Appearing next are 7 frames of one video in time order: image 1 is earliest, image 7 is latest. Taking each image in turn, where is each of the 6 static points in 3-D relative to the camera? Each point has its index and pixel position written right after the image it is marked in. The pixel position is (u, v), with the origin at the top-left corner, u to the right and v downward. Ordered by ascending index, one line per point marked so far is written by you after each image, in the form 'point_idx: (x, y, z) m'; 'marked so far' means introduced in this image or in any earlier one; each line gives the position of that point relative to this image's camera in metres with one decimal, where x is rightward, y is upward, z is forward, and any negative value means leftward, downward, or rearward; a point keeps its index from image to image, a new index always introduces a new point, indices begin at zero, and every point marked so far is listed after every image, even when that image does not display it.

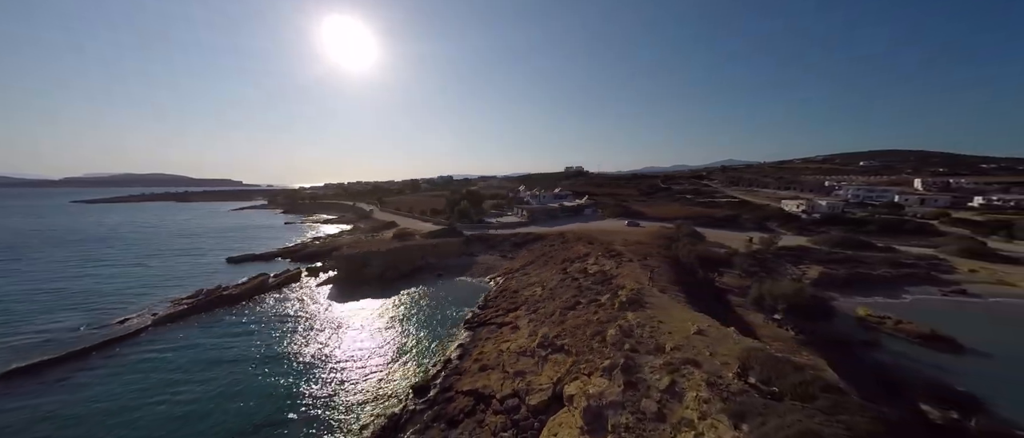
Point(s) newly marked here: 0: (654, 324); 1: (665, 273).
0: (+4.3, -3.3, +10.7) m
1: (+7.3, -2.6, +16.7) m
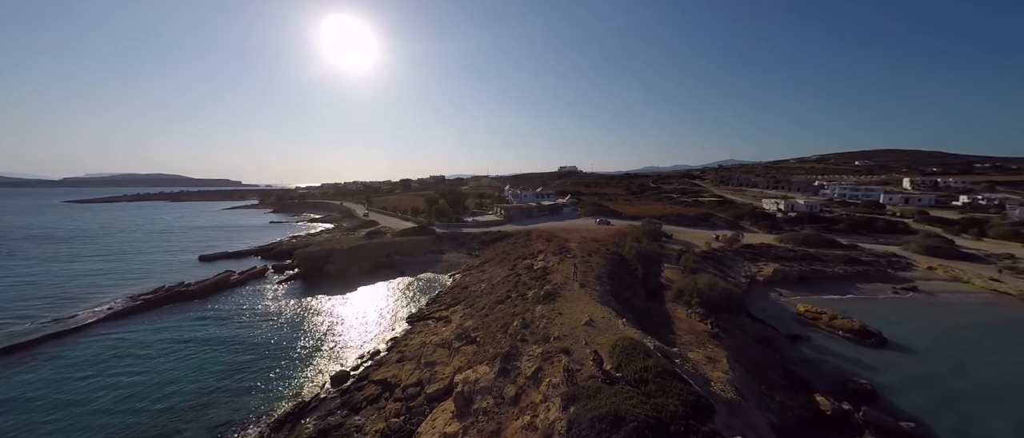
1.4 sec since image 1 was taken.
0: (+1.3, -3.2, +11.1) m
1: (+4.3, -2.4, +17.0) m
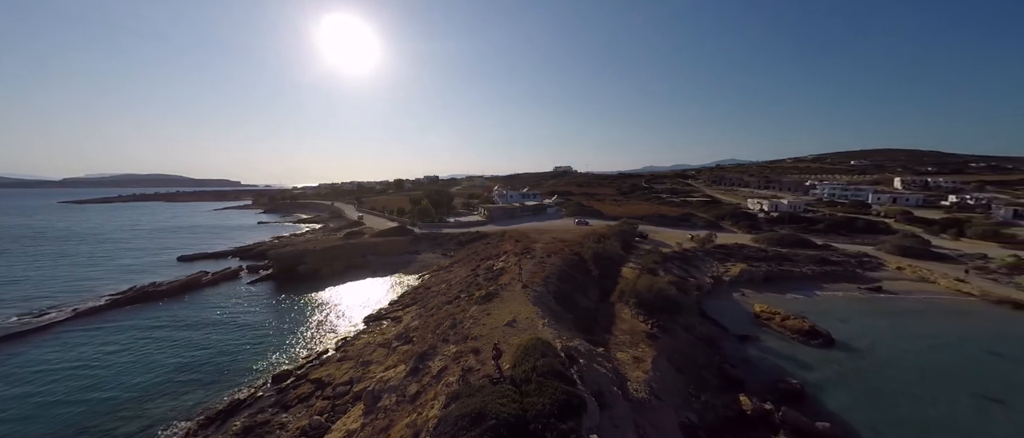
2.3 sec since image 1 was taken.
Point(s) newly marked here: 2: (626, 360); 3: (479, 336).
0: (-1.0, -3.2, +11.2) m
1: (+2.0, -2.5, +17.2) m
2: (+3.7, -4.5, +11.1) m
3: (-1.0, -3.3, +9.9) m
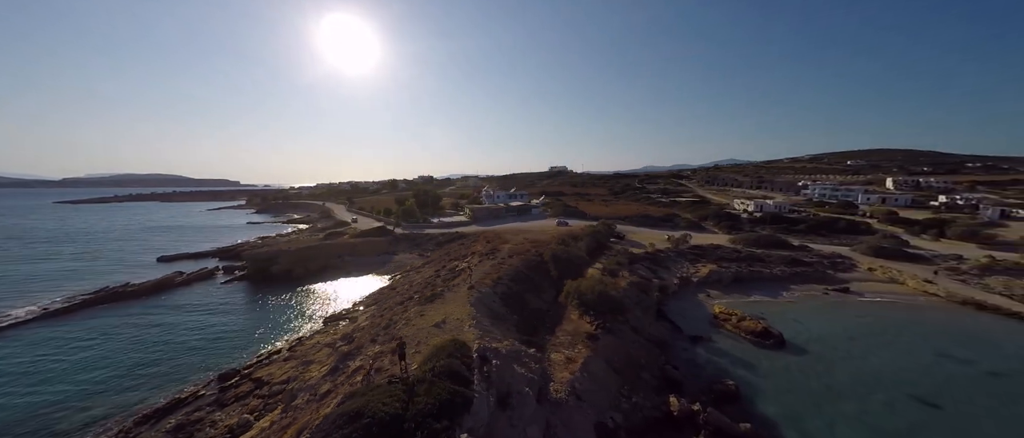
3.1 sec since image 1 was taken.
0: (-3.2, -3.3, +11.4) m
1: (-0.2, -2.5, +17.4) m
2: (+1.5, -4.6, +11.3) m
3: (-3.1, -3.4, +10.1) m
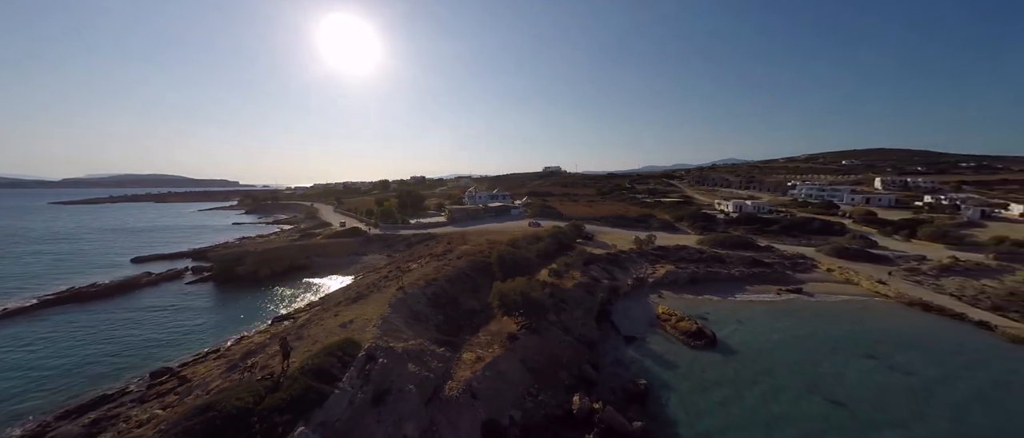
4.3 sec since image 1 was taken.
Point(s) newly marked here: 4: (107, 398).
0: (-6.2, -3.4, +11.8) m
1: (-3.2, -2.7, +17.7) m
2: (-1.5, -4.7, +11.7) m
3: (-6.1, -3.5, +10.4) m
4: (-14.1, -6.3, +12.1) m
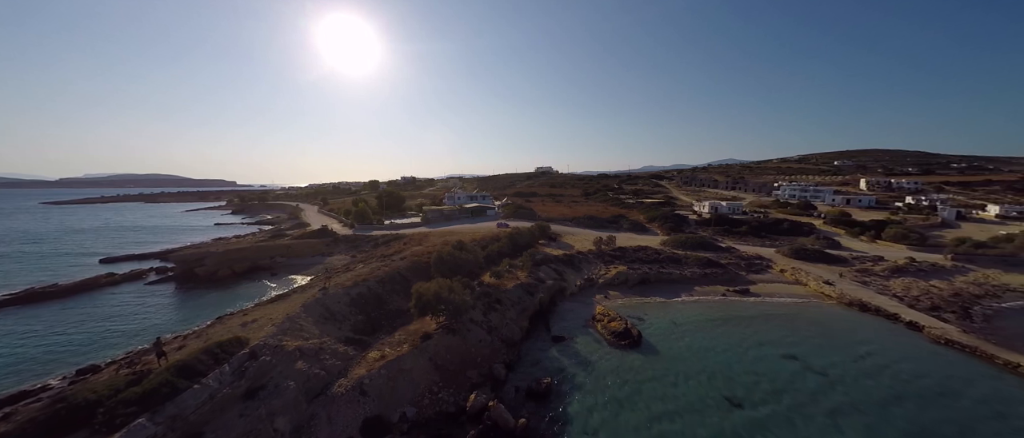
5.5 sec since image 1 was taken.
0: (-9.6, -3.5, +12.2) m
1: (-6.6, -2.8, +18.1) m
2: (-4.9, -4.8, +12.0) m
3: (-9.6, -3.6, +10.8) m
4: (-17.5, -6.4, +12.5) m
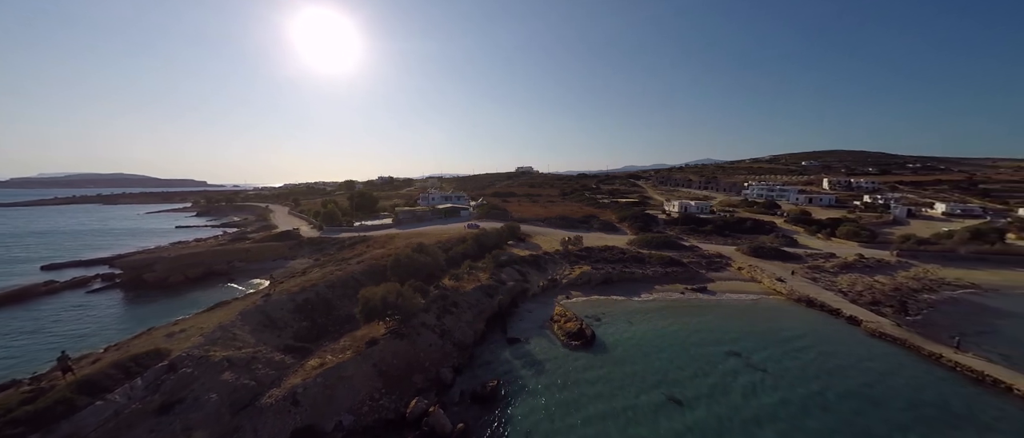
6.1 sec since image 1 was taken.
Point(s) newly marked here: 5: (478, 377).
0: (-11.6, -3.7, +11.7) m
1: (-8.8, -2.9, +17.8) m
2: (-6.9, -5.0, +11.8) m
3: (-11.5, -3.8, +10.3) m
4: (-19.5, -6.7, +11.7) m
5: (-1.2, -6.3, +14.1) m
